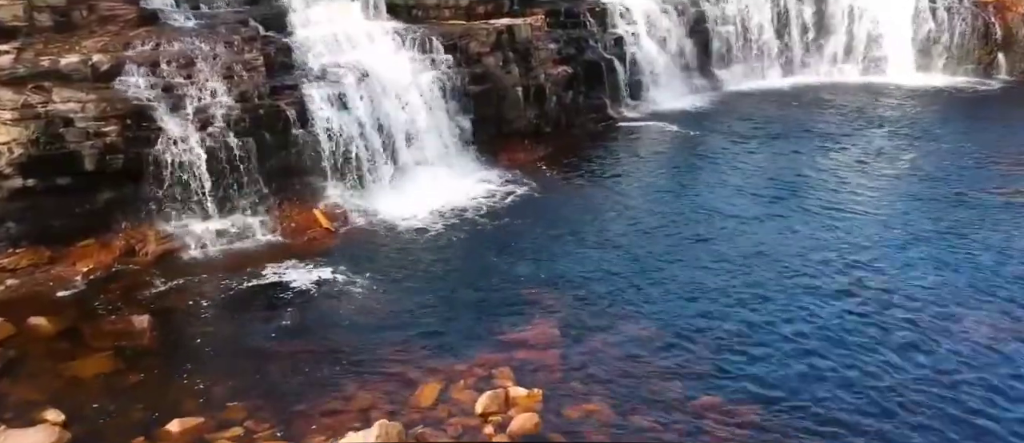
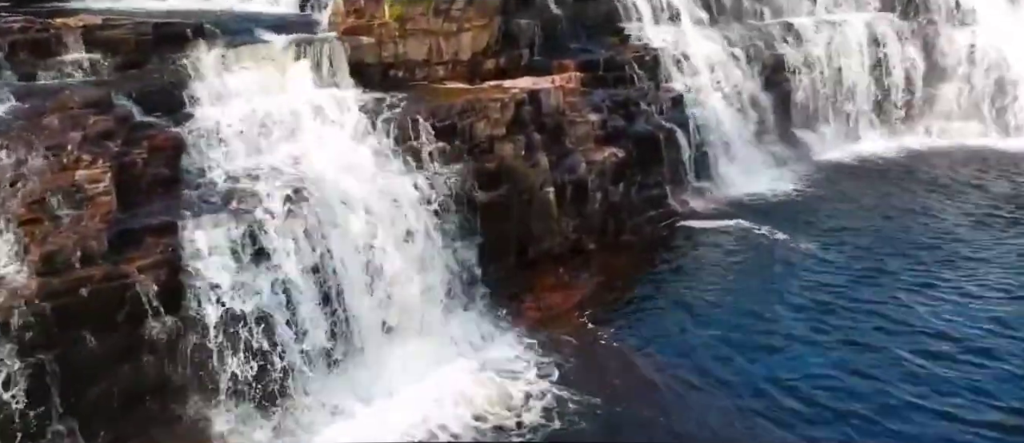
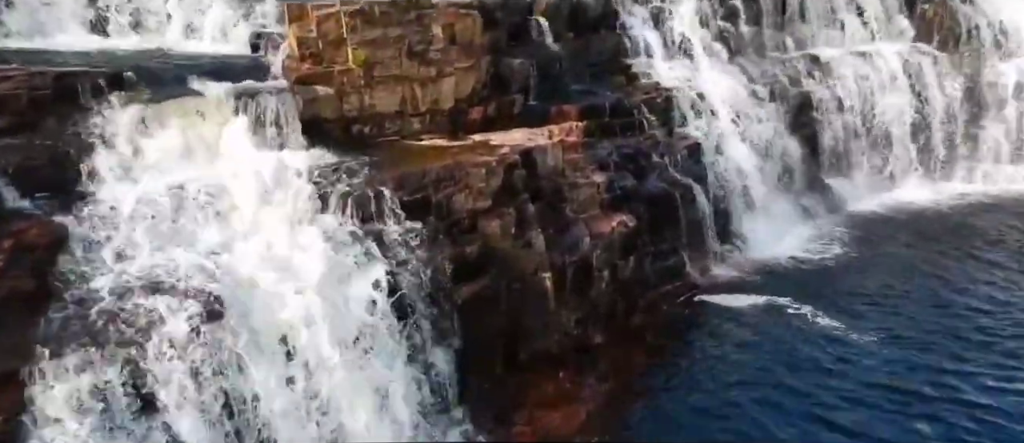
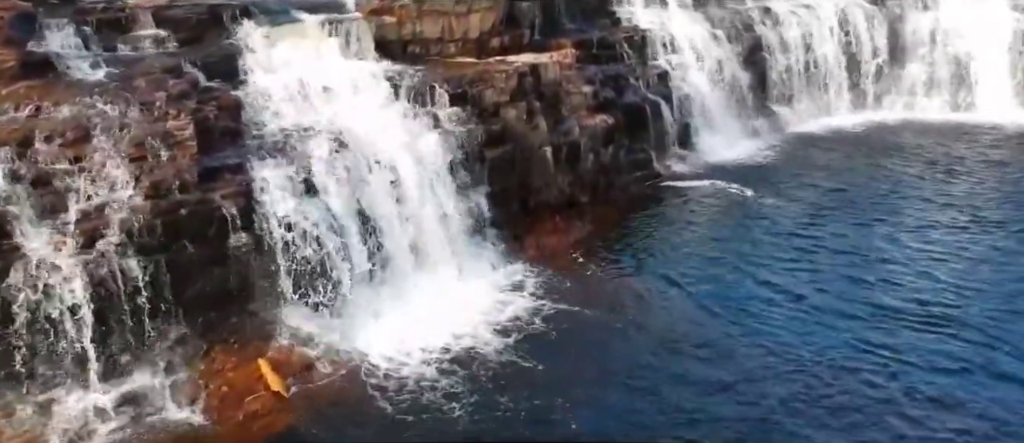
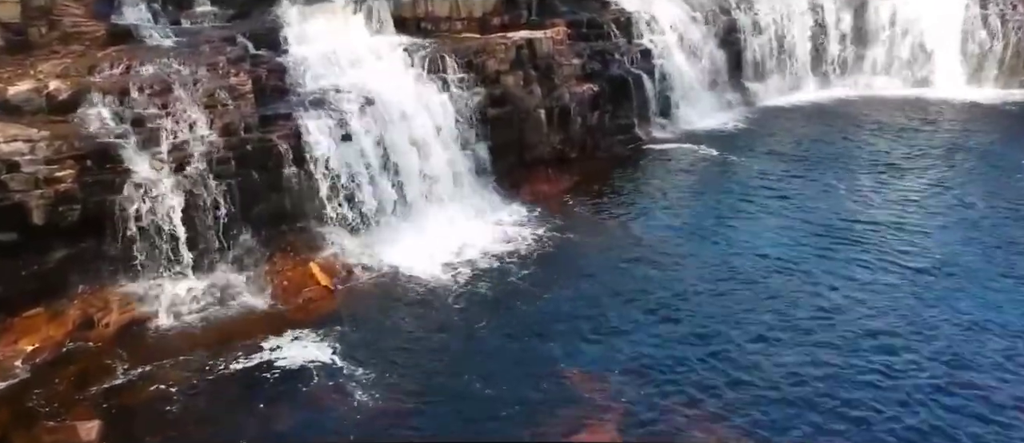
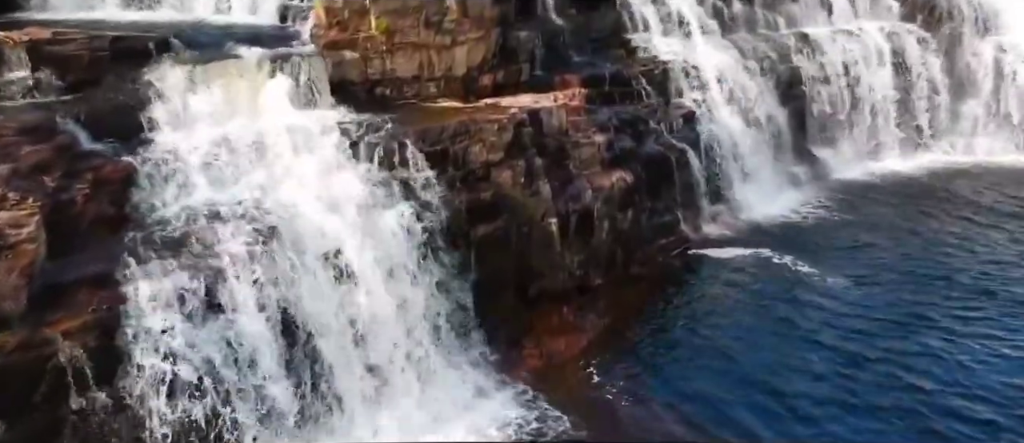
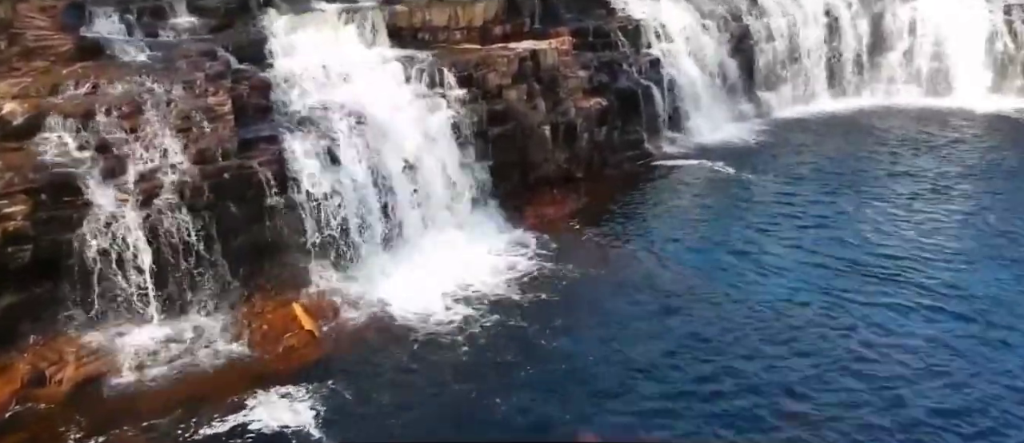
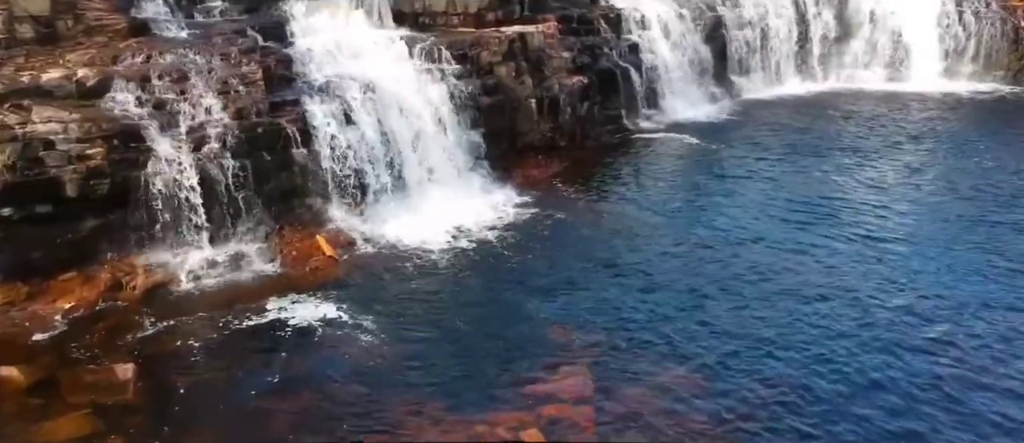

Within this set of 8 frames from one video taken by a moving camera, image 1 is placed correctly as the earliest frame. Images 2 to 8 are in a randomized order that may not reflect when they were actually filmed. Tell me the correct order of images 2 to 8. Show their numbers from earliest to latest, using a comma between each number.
8, 5, 7, 4, 2, 6, 3
